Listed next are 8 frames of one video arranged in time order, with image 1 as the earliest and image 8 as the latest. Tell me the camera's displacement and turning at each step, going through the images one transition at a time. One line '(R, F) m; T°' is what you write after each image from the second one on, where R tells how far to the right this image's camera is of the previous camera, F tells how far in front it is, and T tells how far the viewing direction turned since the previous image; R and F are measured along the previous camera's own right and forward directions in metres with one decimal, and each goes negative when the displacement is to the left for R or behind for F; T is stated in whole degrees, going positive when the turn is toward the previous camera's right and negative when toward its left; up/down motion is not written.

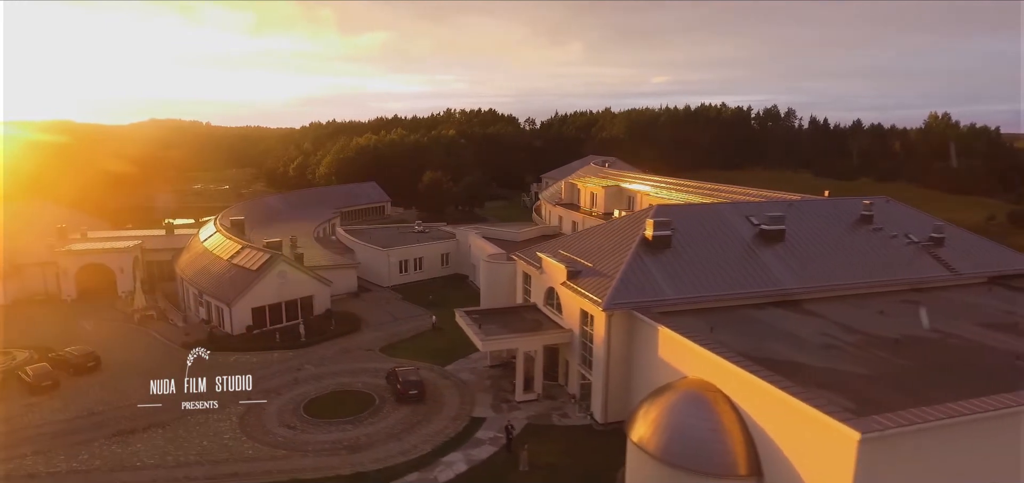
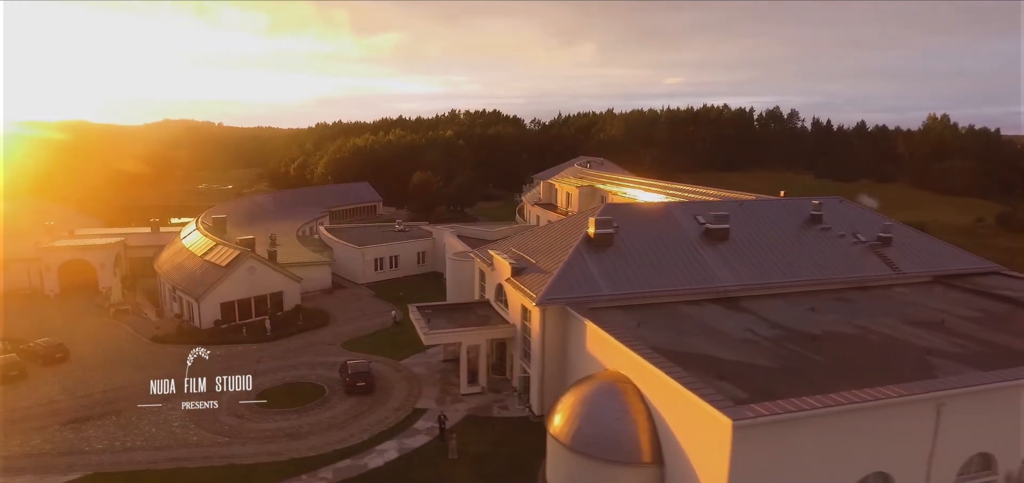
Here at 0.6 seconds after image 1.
(+2.7, -0.7) m; -1°
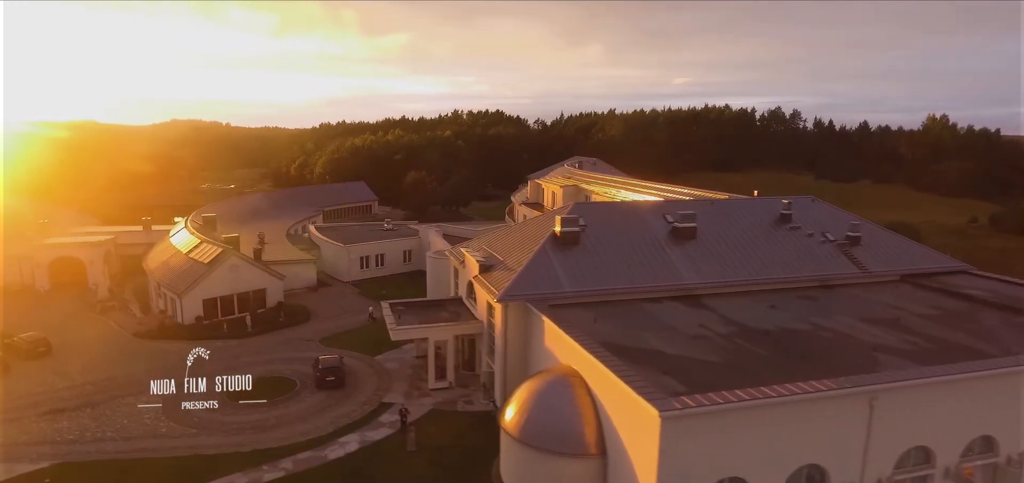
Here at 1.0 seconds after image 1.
(+1.6, -0.4) m; -1°
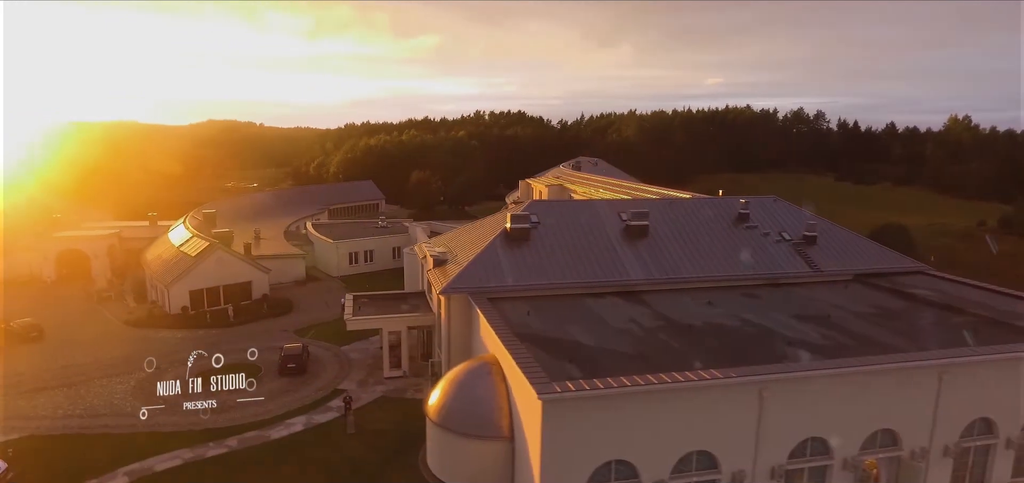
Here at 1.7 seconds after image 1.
(+3.3, -0.9) m; -3°
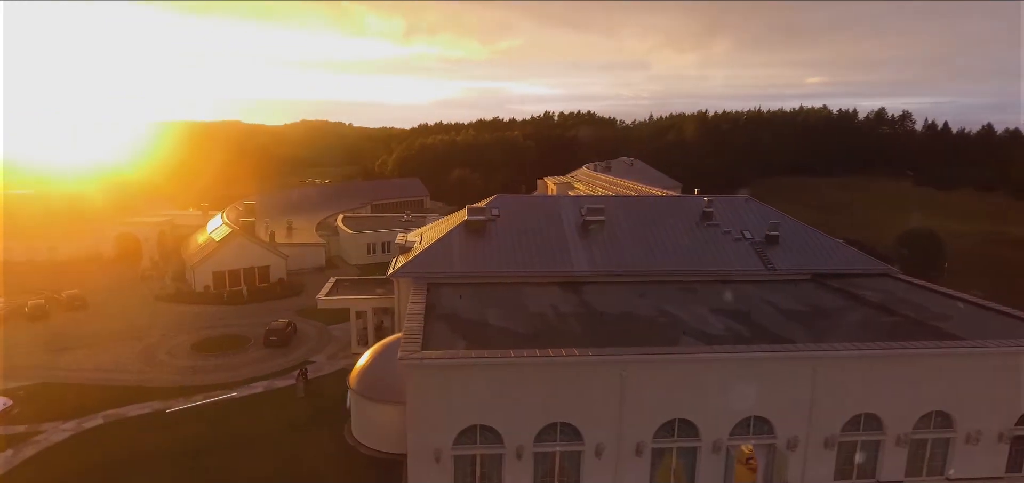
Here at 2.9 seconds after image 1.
(+5.7, -1.5) m; -7°
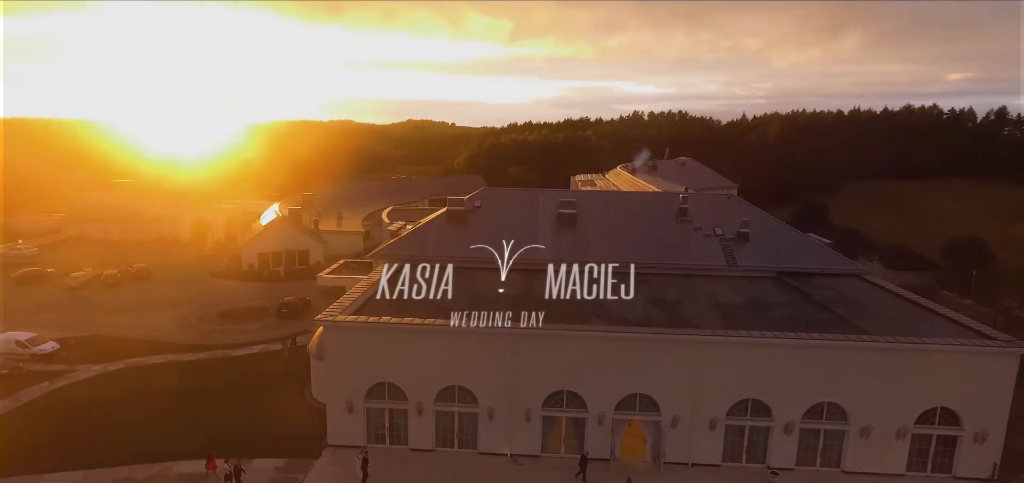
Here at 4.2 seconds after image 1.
(+6.2, -1.8) m; -9°
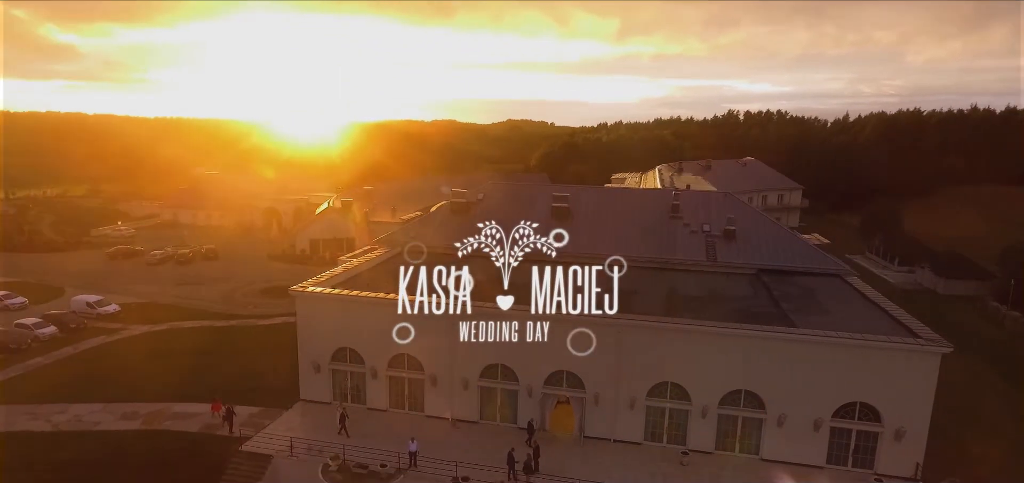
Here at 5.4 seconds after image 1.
(+5.5, -1.7) m; -9°
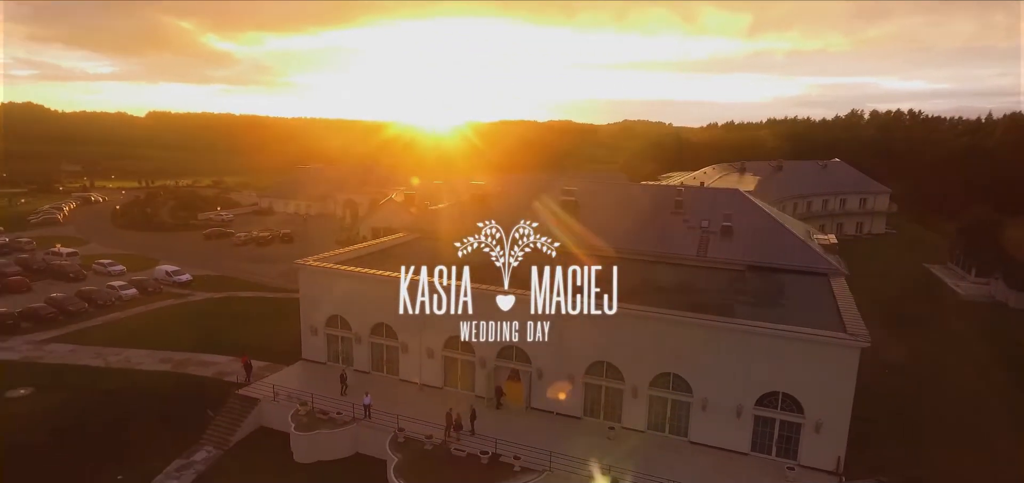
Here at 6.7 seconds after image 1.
(+5.9, -1.7) m; -10°
